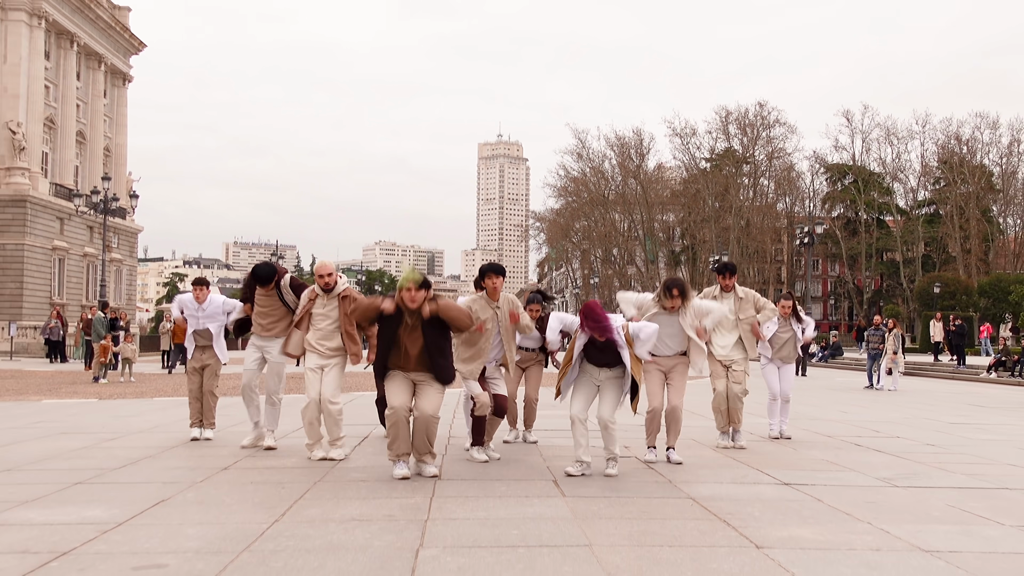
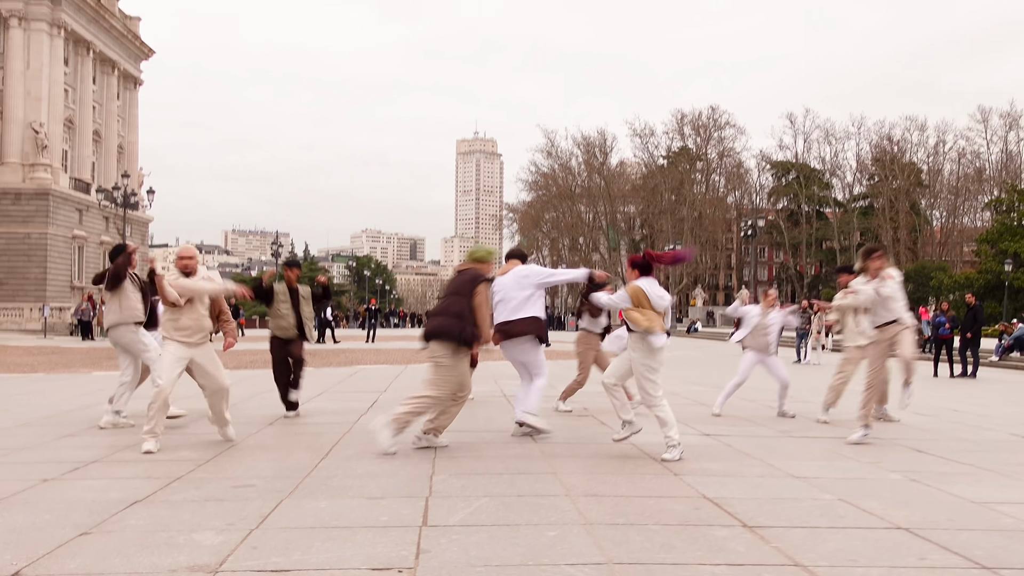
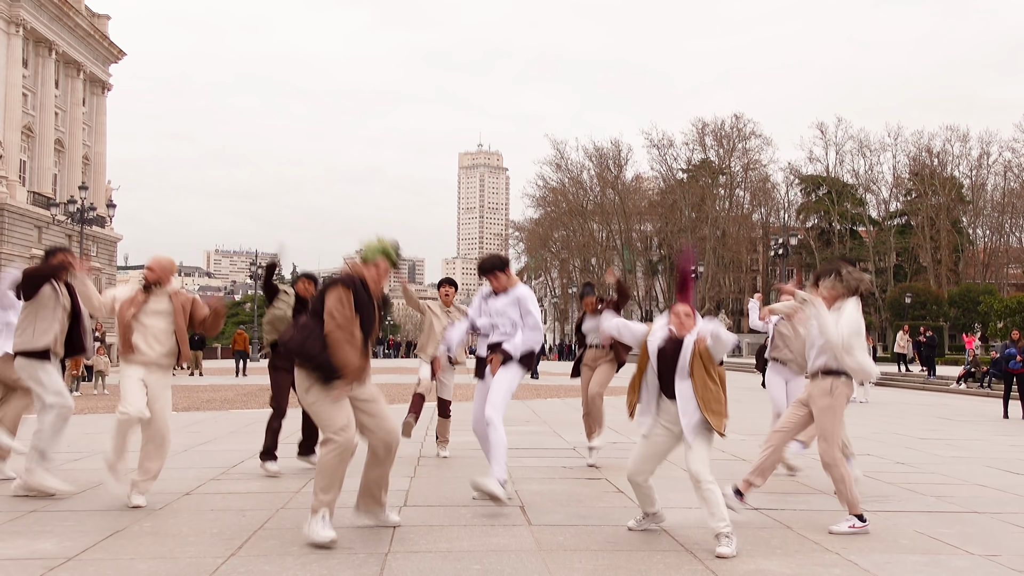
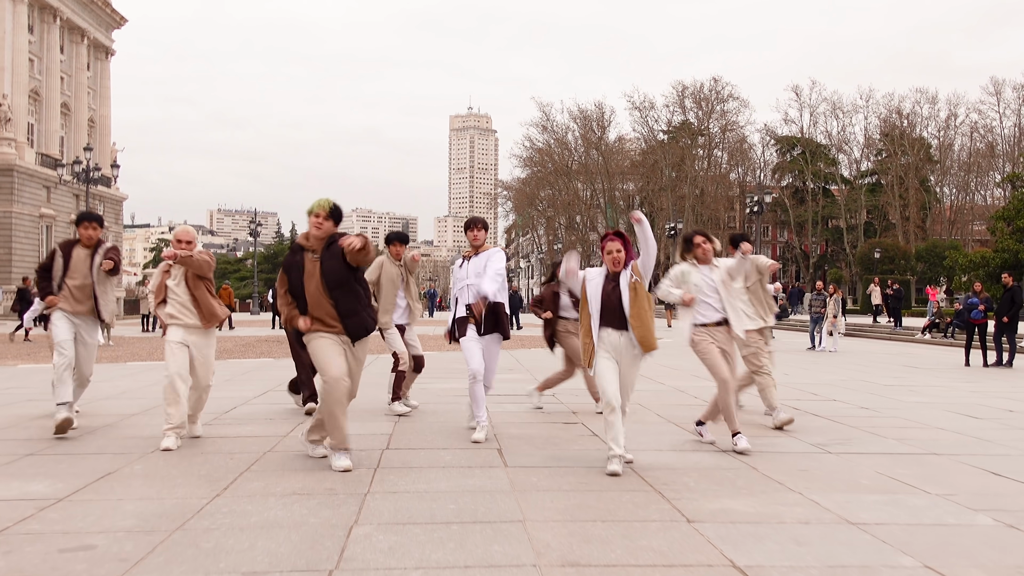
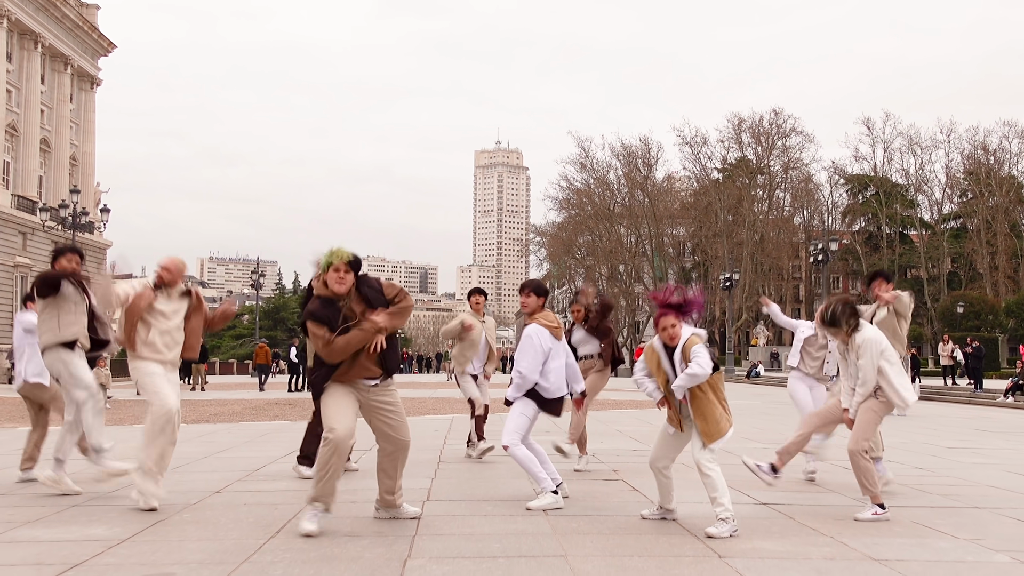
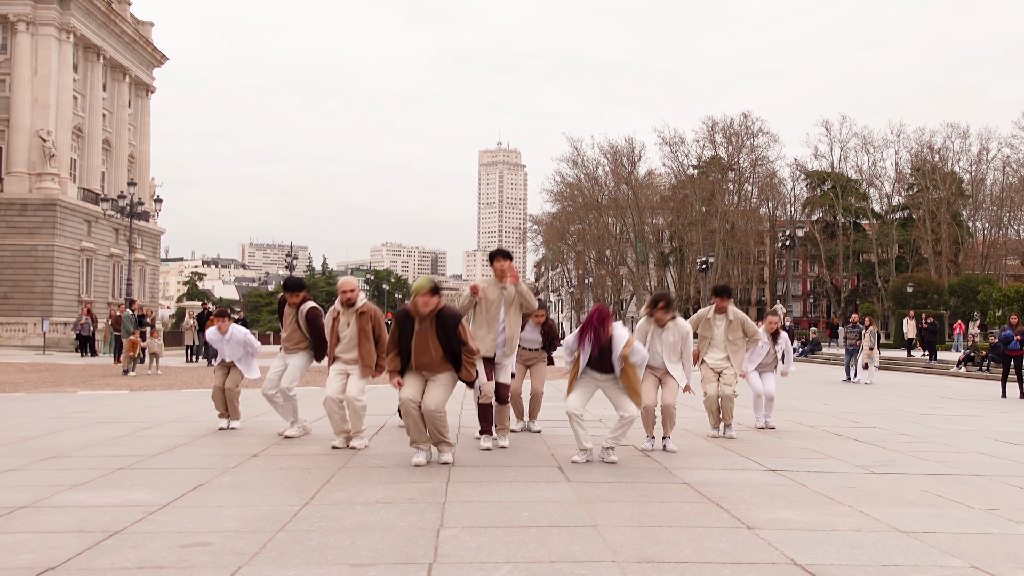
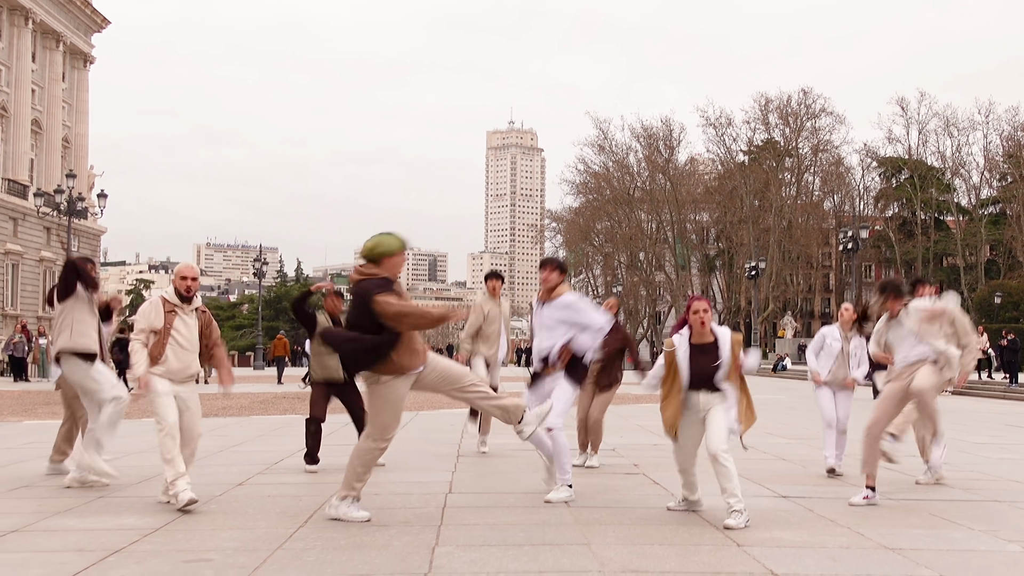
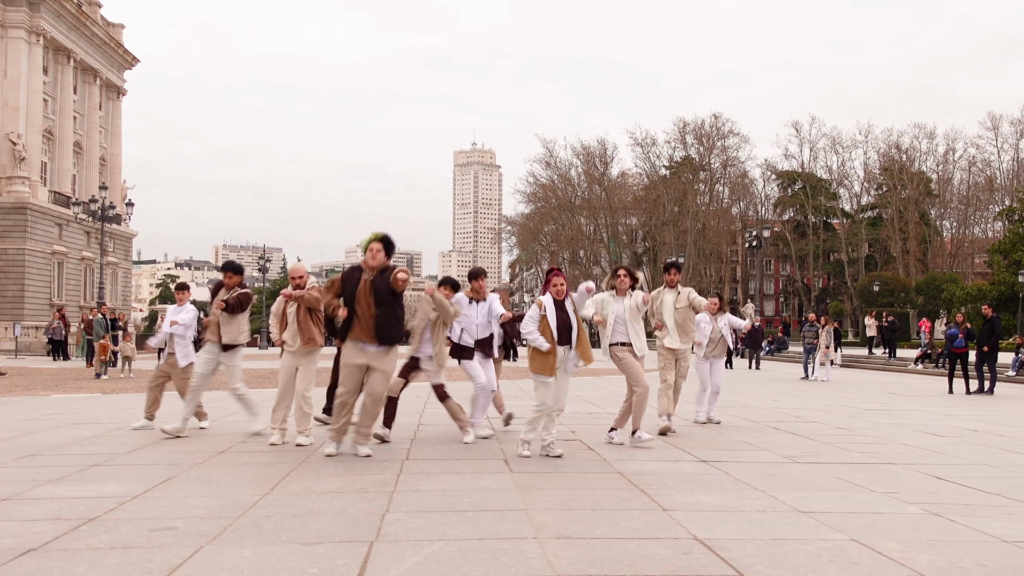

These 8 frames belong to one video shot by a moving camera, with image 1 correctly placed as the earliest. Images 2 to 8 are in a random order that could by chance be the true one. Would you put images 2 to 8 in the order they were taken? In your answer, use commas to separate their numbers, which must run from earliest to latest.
6, 8, 4, 3, 5, 7, 2
